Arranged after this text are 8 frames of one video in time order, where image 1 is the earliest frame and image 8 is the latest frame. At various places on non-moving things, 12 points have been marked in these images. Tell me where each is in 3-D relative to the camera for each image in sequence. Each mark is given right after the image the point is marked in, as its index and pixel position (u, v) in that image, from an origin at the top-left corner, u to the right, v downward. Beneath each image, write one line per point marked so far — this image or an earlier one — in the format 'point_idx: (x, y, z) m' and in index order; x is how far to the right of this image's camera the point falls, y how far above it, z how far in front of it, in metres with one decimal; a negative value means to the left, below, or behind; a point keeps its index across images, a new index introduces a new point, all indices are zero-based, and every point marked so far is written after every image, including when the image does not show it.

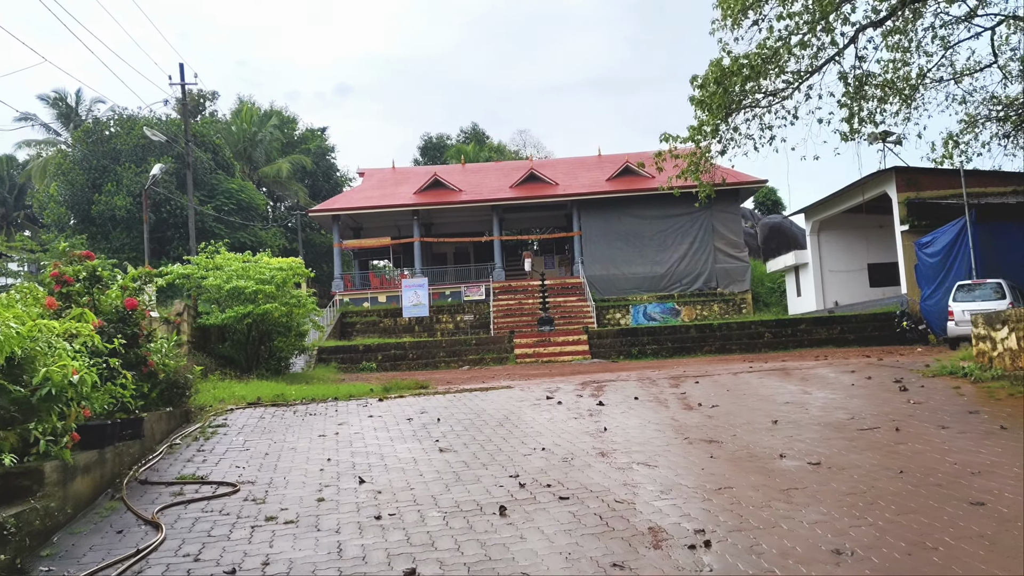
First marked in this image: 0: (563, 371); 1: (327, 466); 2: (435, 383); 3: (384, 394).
0: (+0.8, -1.3, +12.9) m
1: (-1.0, -1.0, +4.5) m
2: (-1.0, -1.2, +10.5) m
3: (-1.2, -1.0, +7.8) m
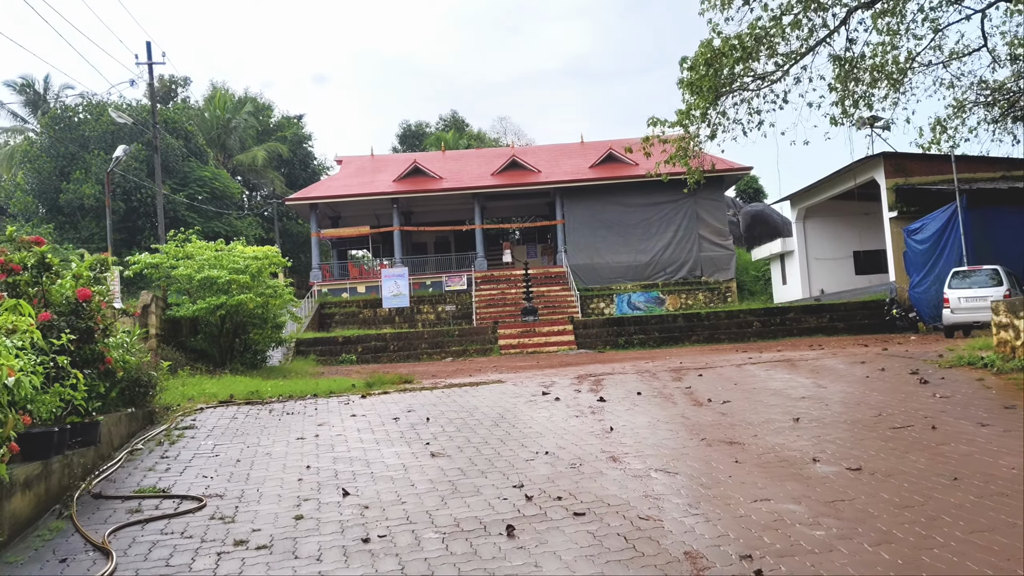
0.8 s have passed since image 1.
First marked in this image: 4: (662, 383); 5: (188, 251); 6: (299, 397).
0: (+0.6, -1.1, +12.4) m
1: (-1.0, -0.9, +4.1) m
2: (-1.1, -1.1, +10.1) m
3: (-1.3, -0.9, +7.3) m
4: (+1.2, -0.7, +6.5) m
5: (-4.4, +0.5, +11.5) m
6: (-1.8, -0.9, +7.1) m
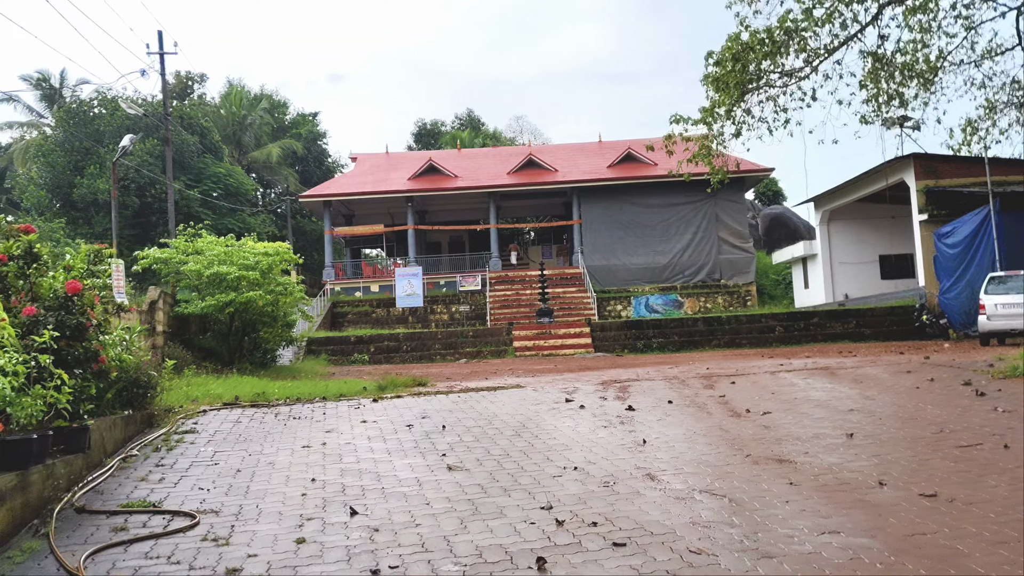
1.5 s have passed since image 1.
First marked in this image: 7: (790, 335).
0: (+0.8, -1.1, +12.0) m
1: (-0.9, -0.9, +3.7) m
2: (-0.9, -1.0, +9.7) m
3: (-1.1, -0.9, +7.0) m
4: (+1.3, -0.7, +6.1) m
5: (-4.2, +0.5, +11.1) m
6: (-1.6, -0.9, +6.7) m
7: (+5.5, -0.9, +16.8) m
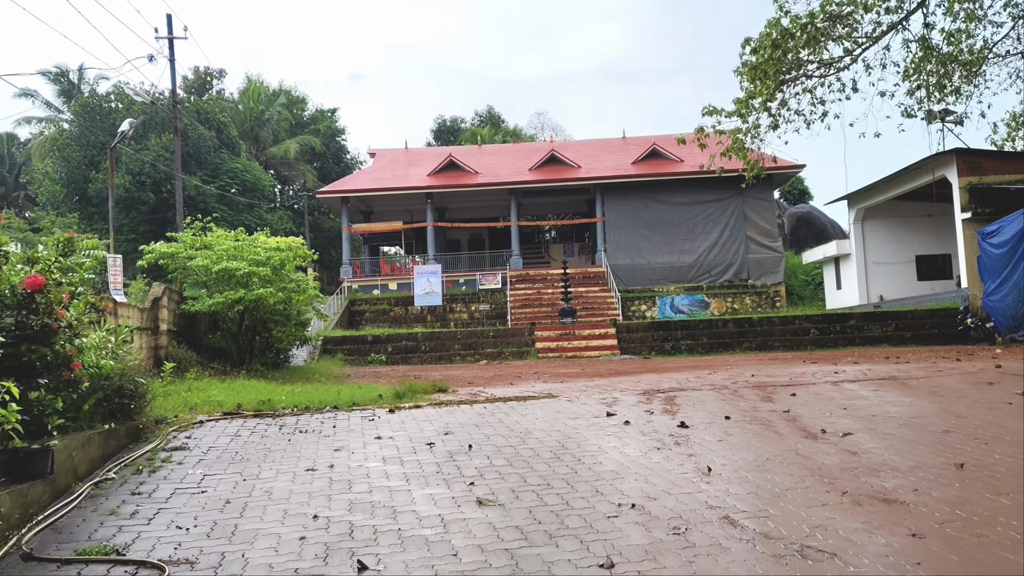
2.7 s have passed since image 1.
0: (+1.1, -1.1, +11.3) m
1: (-0.7, -0.9, +3.0) m
2: (-0.6, -1.0, +9.0) m
3: (-0.9, -0.9, +6.3) m
4: (+1.5, -0.7, +5.4) m
5: (-3.8, +0.6, +10.5) m
6: (-1.4, -0.9, +6.0) m
7: (+6.0, -0.9, +16.0) m
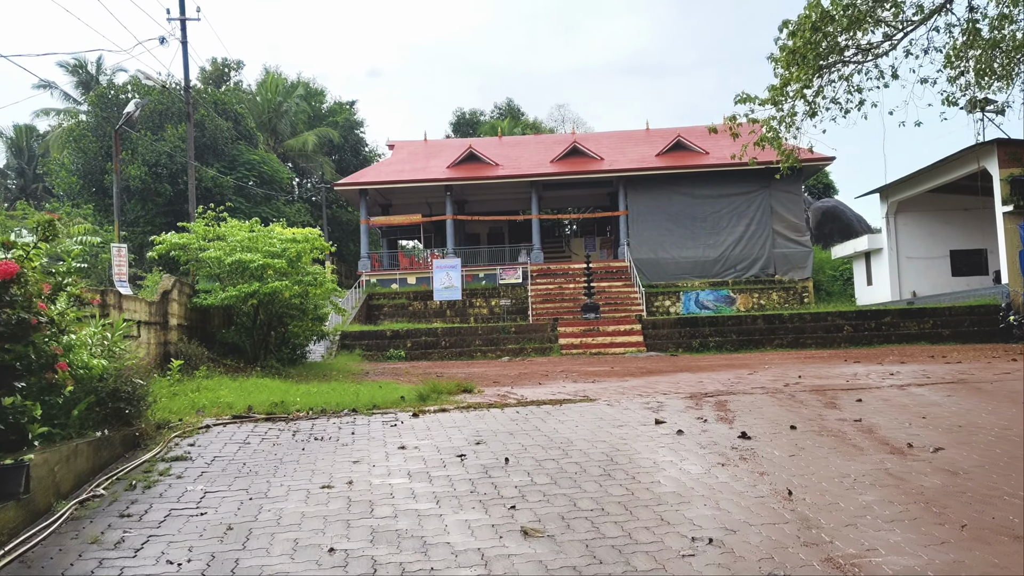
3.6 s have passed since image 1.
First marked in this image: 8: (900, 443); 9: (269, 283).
0: (+1.5, -1.0, +10.8) m
1: (-0.6, -0.8, +2.5) m
2: (-0.3, -1.0, +8.5) m
3: (-0.6, -0.8, +5.8) m
4: (+1.7, -0.7, +4.9) m
5: (-3.5, +0.7, +10.1) m
6: (-1.2, -0.8, +5.6) m
7: (+6.4, -0.9, +15.4) m
8: (+1.8, -0.7, +3.9) m
9: (-2.8, +0.1, +9.7) m
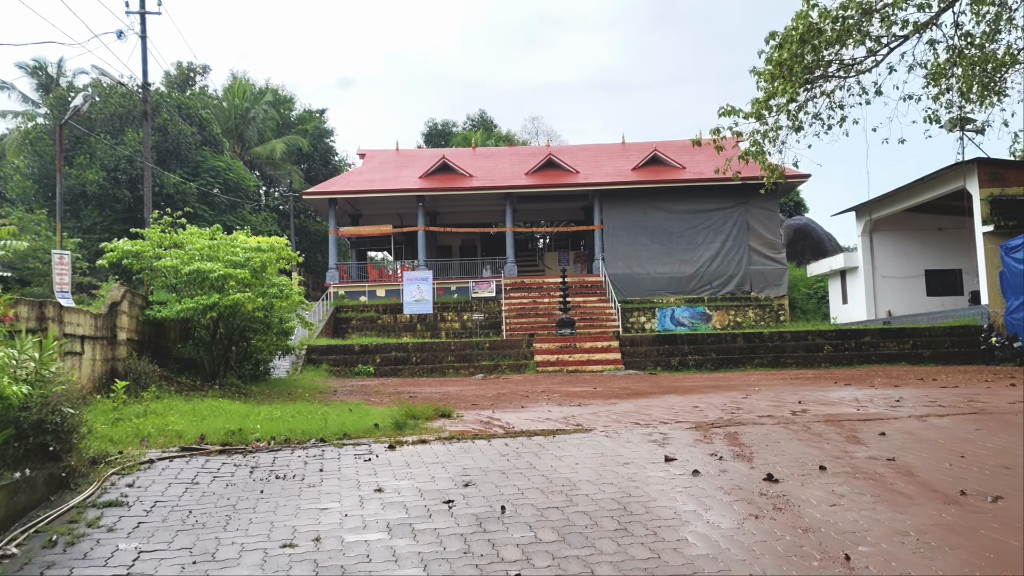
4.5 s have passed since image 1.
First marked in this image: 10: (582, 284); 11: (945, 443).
0: (+1.2, -1.2, +10.3) m
1: (-0.5, -0.9, +1.9) m
2: (-0.5, -1.1, +7.9) m
3: (-0.7, -0.9, +5.2) m
4: (+1.7, -0.8, +4.4) m
5: (-3.7, +0.5, +9.4) m
6: (-1.3, -0.9, +5.0) m
7: (+5.9, -1.2, +15.0) m
8: (+1.8, -0.8, +3.4) m
9: (-3.0, -0.1, +9.0) m
10: (+1.7, +0.1, +20.0) m
11: (+2.3, -0.8, +4.5) m
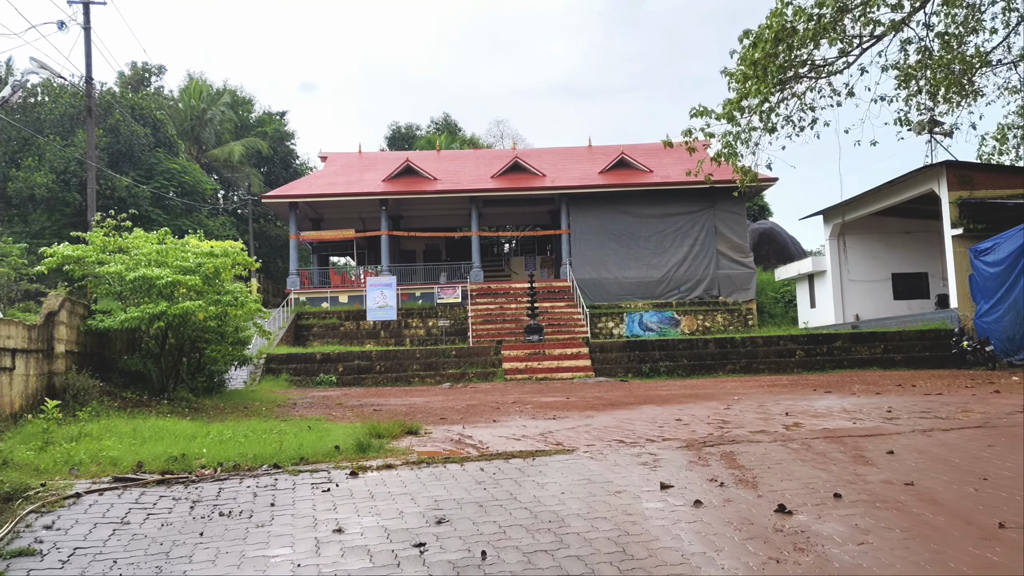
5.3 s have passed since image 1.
0: (+0.8, -1.3, +9.8) m
1: (-0.5, -0.9, +1.5) m
2: (-0.8, -1.2, +7.4) m
3: (-0.9, -0.9, +4.7) m
4: (+1.6, -0.9, +4.0) m
5: (-4.1, +0.5, +8.8) m
6: (-1.4, -1.0, +4.4) m
7: (+5.4, -1.3, +14.8) m
8: (+1.7, -0.8, +3.1) m
9: (-3.3, -0.1, +8.4) m
10: (+0.9, 0.0, +19.6) m
11: (+2.2, -0.9, +4.1) m
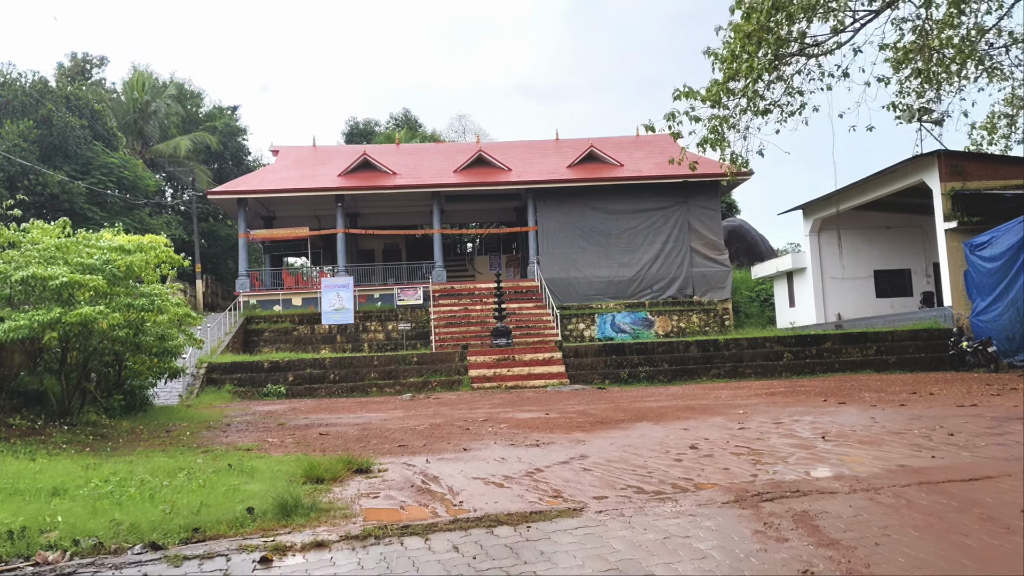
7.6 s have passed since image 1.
0: (+0.5, -1.3, +8.6) m
1: (-0.4, -0.9, +0.1) m
2: (-1.0, -1.2, +6.1) m
3: (-0.9, -0.9, +3.4) m
4: (+1.5, -0.8, +2.7) m
5: (-4.3, +0.4, +7.3) m
6: (-1.4, -1.0, +3.0) m
7: (+4.9, -1.2, +13.7) m
8: (+1.7, -0.8, +1.8) m
9: (-3.6, -0.2, +6.9) m
10: (+0.2, 0.0, +18.3) m
11: (+2.2, -0.8, +2.9) m
